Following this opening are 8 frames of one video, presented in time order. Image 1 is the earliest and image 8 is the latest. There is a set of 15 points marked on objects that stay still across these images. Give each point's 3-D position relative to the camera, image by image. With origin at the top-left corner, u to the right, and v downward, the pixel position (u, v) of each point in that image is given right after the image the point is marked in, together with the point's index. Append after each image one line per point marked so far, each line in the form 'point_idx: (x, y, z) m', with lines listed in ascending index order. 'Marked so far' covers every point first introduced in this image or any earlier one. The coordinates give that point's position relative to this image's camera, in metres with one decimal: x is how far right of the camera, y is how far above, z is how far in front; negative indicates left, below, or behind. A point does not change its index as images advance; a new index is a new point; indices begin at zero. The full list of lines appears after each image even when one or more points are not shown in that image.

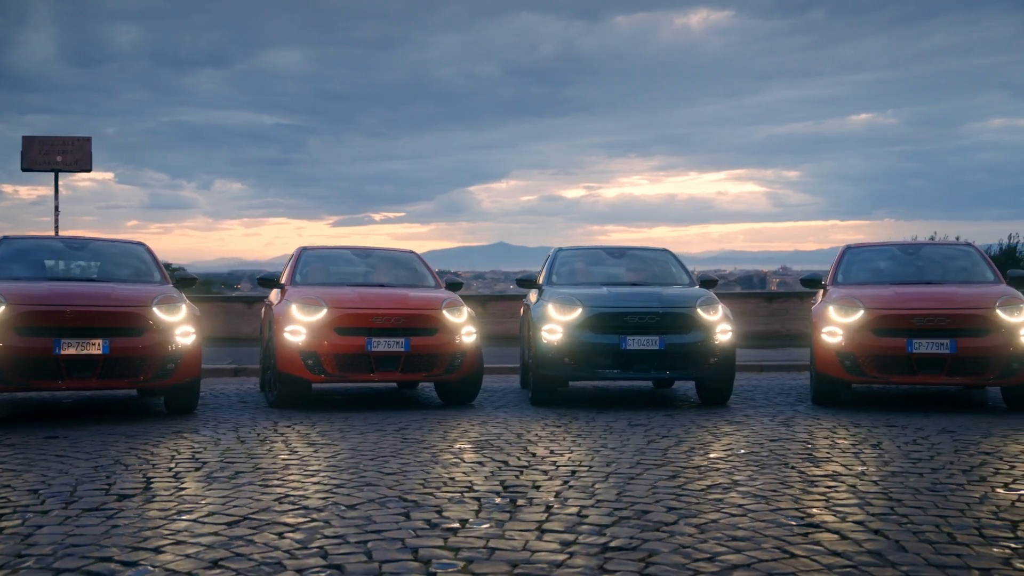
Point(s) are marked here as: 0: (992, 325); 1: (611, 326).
0: (+3.8, -0.3, +10.1) m
1: (+0.8, -0.3, +10.9) m
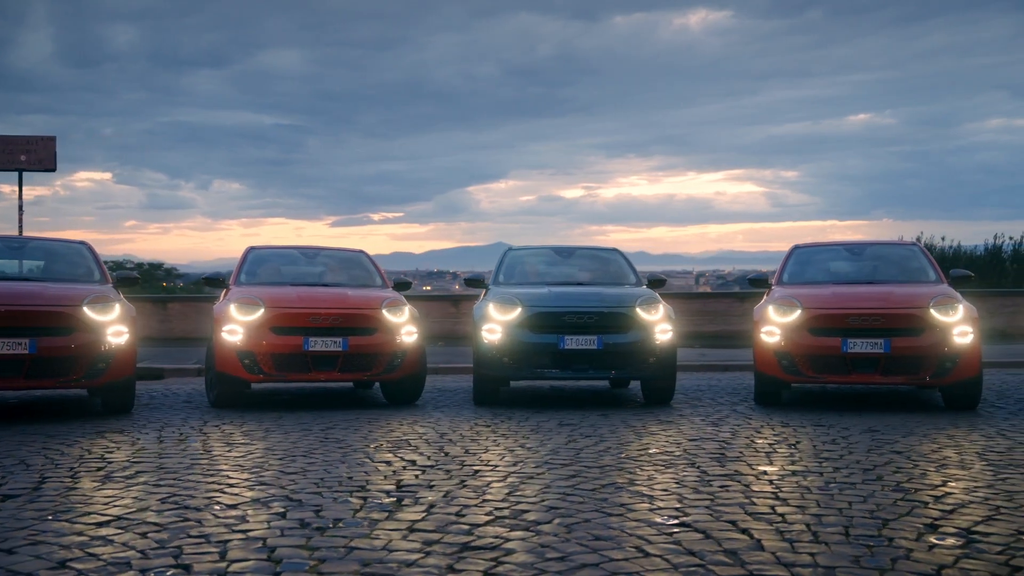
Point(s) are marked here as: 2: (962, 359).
0: (+3.3, -0.3, +10.2) m
1: (+0.3, -0.3, +10.9) m
2: (+3.6, -0.6, +10.1) m
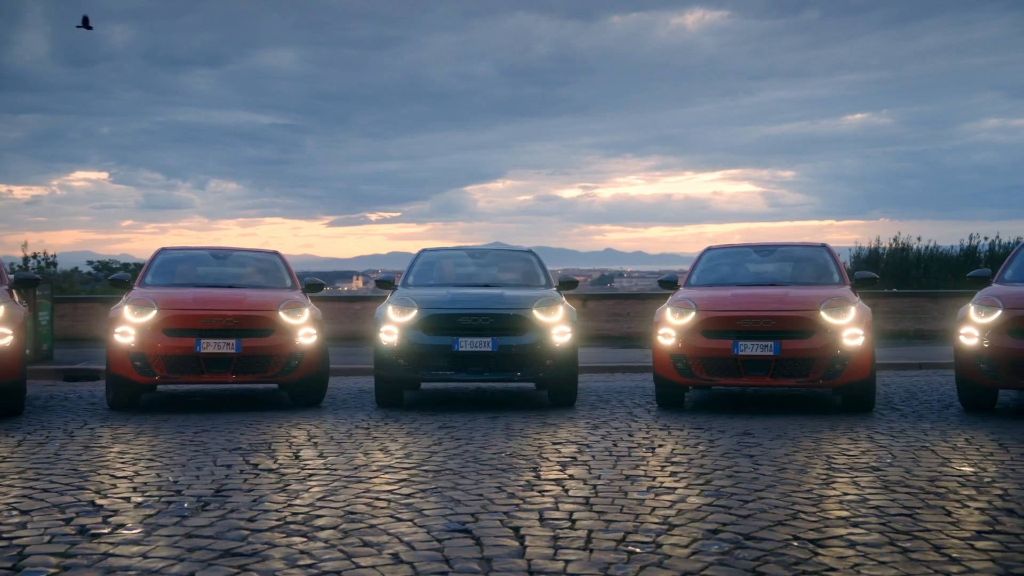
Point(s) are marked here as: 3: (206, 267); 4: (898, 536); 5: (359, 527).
0: (+2.4, -0.3, +10.2) m
1: (-0.6, -0.3, +10.9) m
2: (+2.7, -0.6, +10.2) m
3: (-3.3, +0.2, +13.6) m
4: (+1.4, -0.9, +4.7) m
5: (-0.6, -0.9, +4.9) m
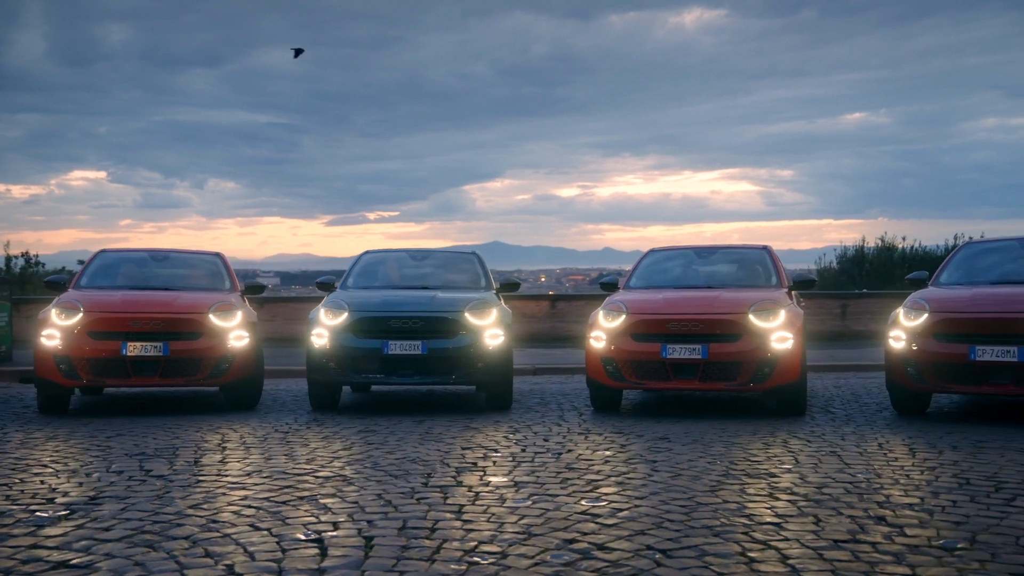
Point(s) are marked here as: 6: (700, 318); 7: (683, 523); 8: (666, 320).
0: (+1.8, -0.3, +10.1) m
1: (-1.2, -0.4, +10.8) m
2: (+2.1, -0.6, +10.1) m
3: (-3.9, +0.2, +13.5) m
4: (+0.9, -0.9, +4.7) m
5: (-1.1, -0.9, +4.8) m
6: (+1.5, -0.2, +10.1) m
7: (+0.7, -1.0, +5.2) m
8: (+1.2, -0.3, +10.2) m
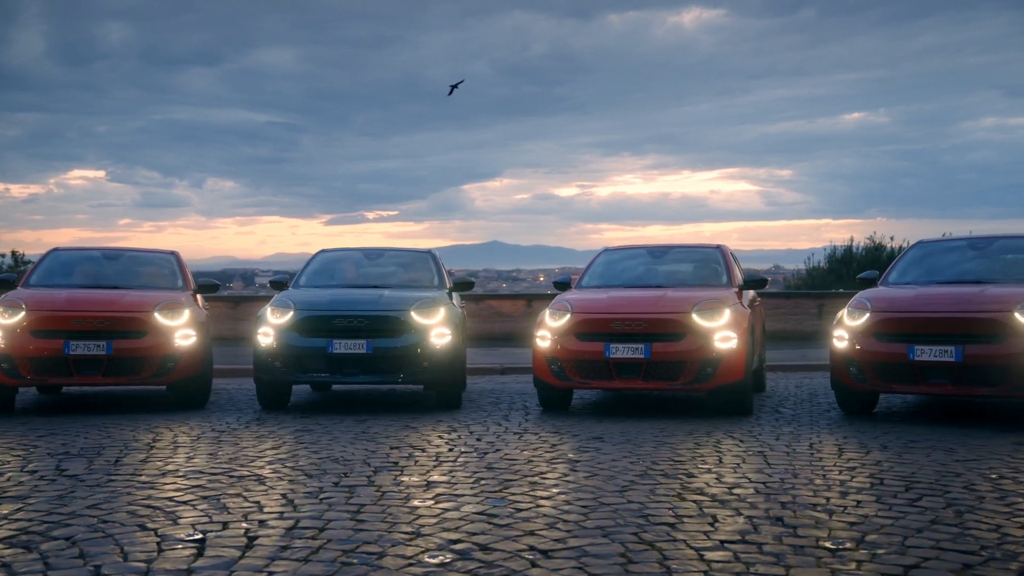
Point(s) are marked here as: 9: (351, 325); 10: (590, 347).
0: (+1.4, -0.3, +10.1) m
1: (-1.6, -0.3, +10.8) m
2: (+1.7, -0.6, +10.1) m
3: (-4.4, +0.2, +13.4) m
4: (+0.4, -0.9, +4.7) m
5: (-1.5, -0.9, +4.8) m
6: (+1.0, -0.2, +10.1) m
7: (+0.3, -0.9, +5.2) m
8: (+0.8, -0.2, +10.2) m
9: (-1.3, -0.3, +10.7) m
10: (+0.6, -0.5, +10.2) m
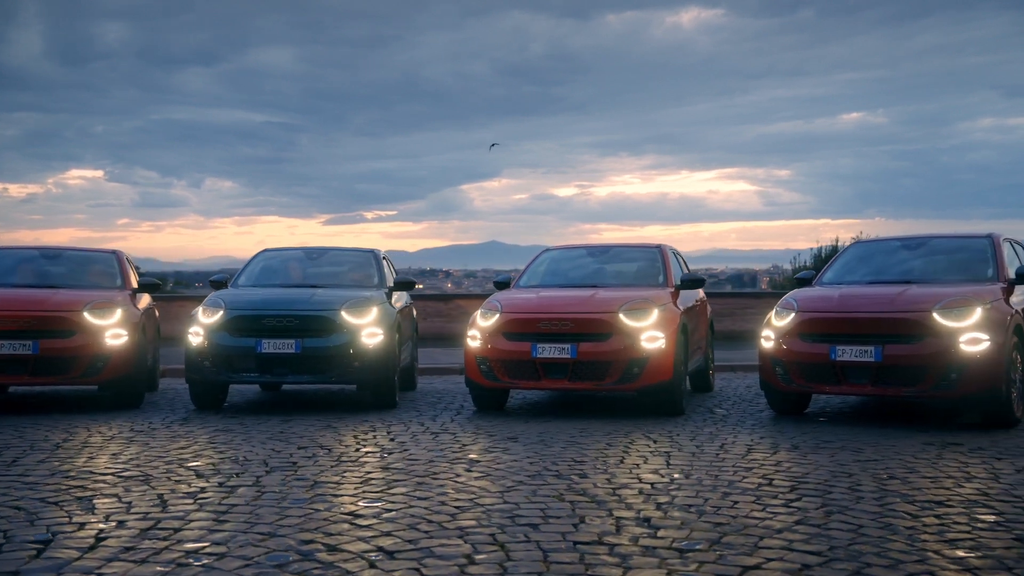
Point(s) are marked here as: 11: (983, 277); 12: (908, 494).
0: (+0.8, -0.3, +10.1) m
1: (-2.2, -0.3, +10.7) m
2: (+1.1, -0.6, +10.1) m
3: (-5.0, +0.2, +13.4) m
4: (-0.1, -0.9, +4.6) m
5: (-2.1, -0.9, +4.7) m
6: (+0.5, -0.2, +10.1) m
7: (-0.3, -0.9, +5.1) m
8: (+0.2, -0.2, +10.2) m
9: (-1.9, -0.3, +10.7) m
10: (0.0, -0.5, +10.2) m
11: (+4.0, +0.1, +10.9) m
12: (+1.8, -0.9, +5.9) m
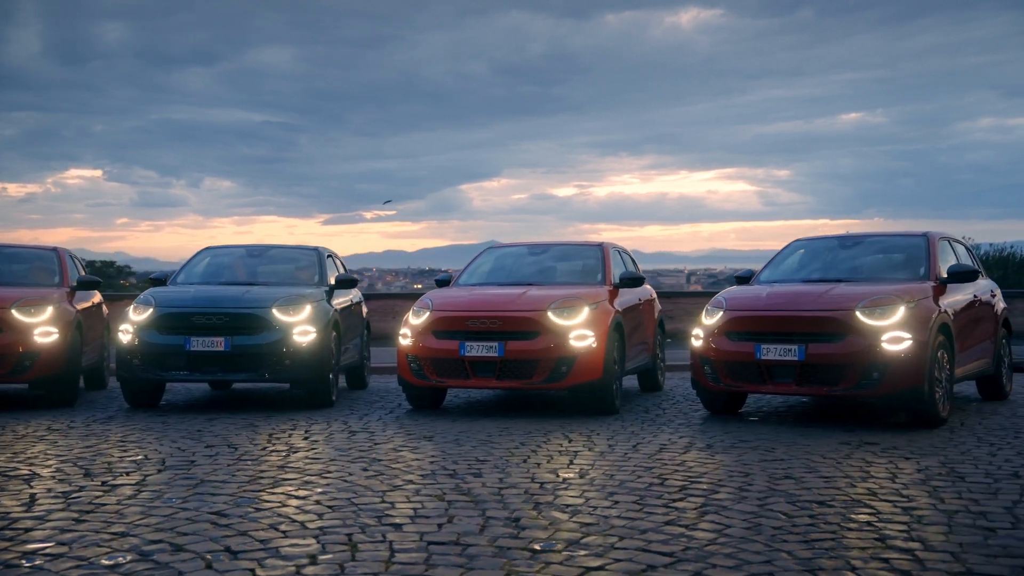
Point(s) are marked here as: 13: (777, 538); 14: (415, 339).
0: (+0.3, -0.3, +10.0) m
1: (-2.8, -0.3, +10.6) m
2: (+0.5, -0.6, +10.0) m
3: (-5.5, +0.3, +13.3) m
4: (-0.6, -0.9, +4.5) m
5: (-2.6, -0.9, +4.6) m
6: (-0.1, -0.2, +10.0) m
7: (-0.8, -0.9, +5.0) m
8: (-0.4, -0.2, +10.1) m
9: (-2.5, -0.3, +10.6) m
10: (-0.5, -0.4, +10.1) m
11: (+3.4, +0.1, +10.8) m
12: (+1.3, -0.9, +5.8) m
13: (+1.0, -0.9, +4.7) m
14: (-0.8, -0.4, +10.3) m
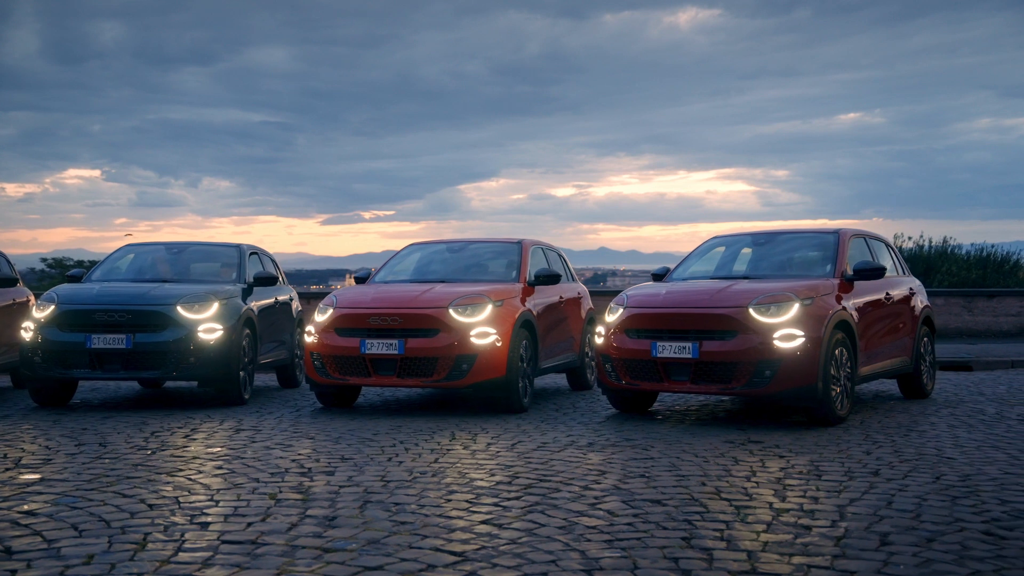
0: (-0.5, -0.3, +9.9) m
1: (-3.5, -0.3, +10.5) m
2: (-0.2, -0.6, +9.9) m
3: (-6.3, +0.3, +13.1) m
4: (-1.3, -0.9, +4.4) m
5: (-3.3, -0.9, +4.5) m
6: (-0.9, -0.2, +9.9) m
7: (-1.5, -0.9, +4.9) m
8: (-1.1, -0.2, +10.0) m
9: (-3.3, -0.3, +10.5) m
10: (-1.3, -0.4, +10.0) m
11: (+2.7, +0.1, +10.7) m
12: (+0.6, -0.9, +5.7) m
13: (+0.3, -0.9, +4.6) m
14: (-1.5, -0.4, +10.2) m
